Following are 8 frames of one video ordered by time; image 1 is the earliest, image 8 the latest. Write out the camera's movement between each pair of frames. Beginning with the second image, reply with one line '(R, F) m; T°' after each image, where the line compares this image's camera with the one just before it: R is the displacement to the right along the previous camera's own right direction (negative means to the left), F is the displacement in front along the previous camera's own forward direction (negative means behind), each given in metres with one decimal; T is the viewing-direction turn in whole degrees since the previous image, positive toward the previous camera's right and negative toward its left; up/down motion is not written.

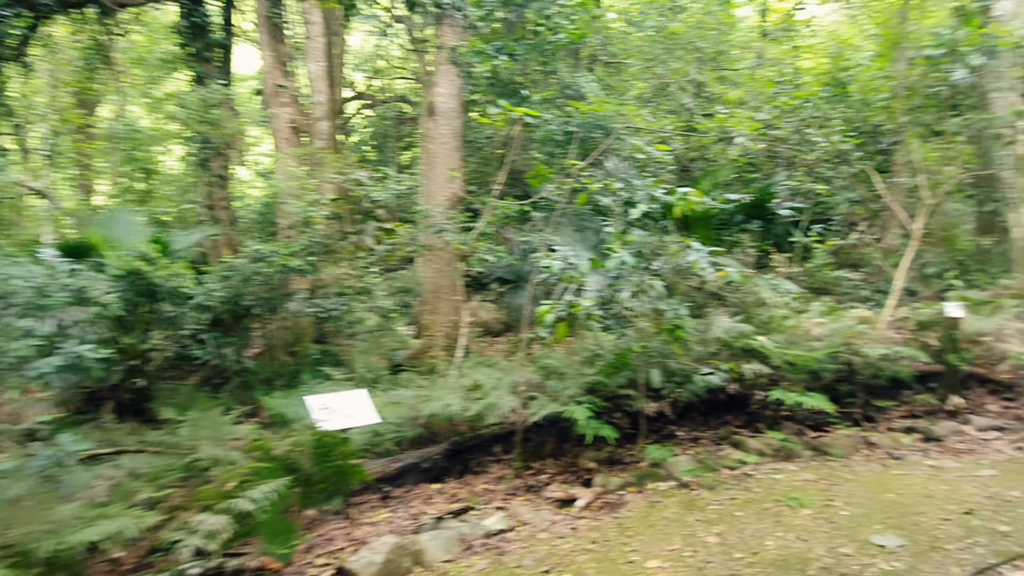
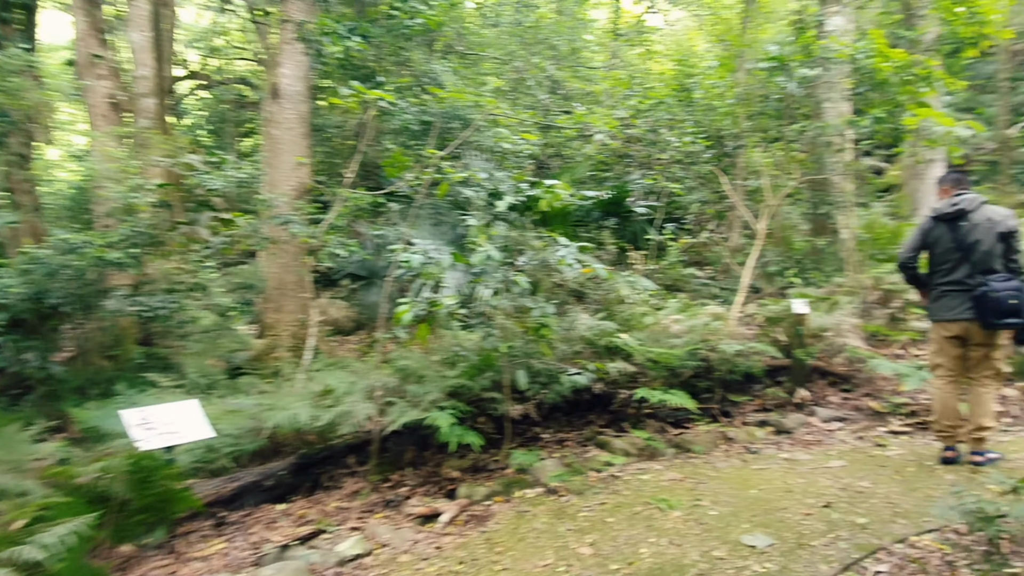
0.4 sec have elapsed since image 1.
(0.0, +0.4) m; +12°
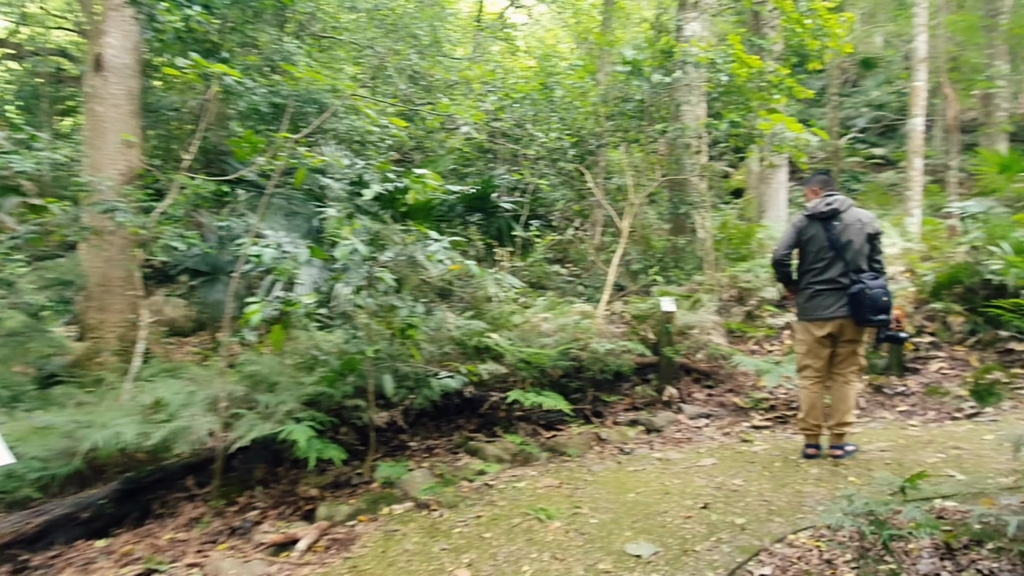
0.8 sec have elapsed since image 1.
(-0.1, +0.3) m; +11°
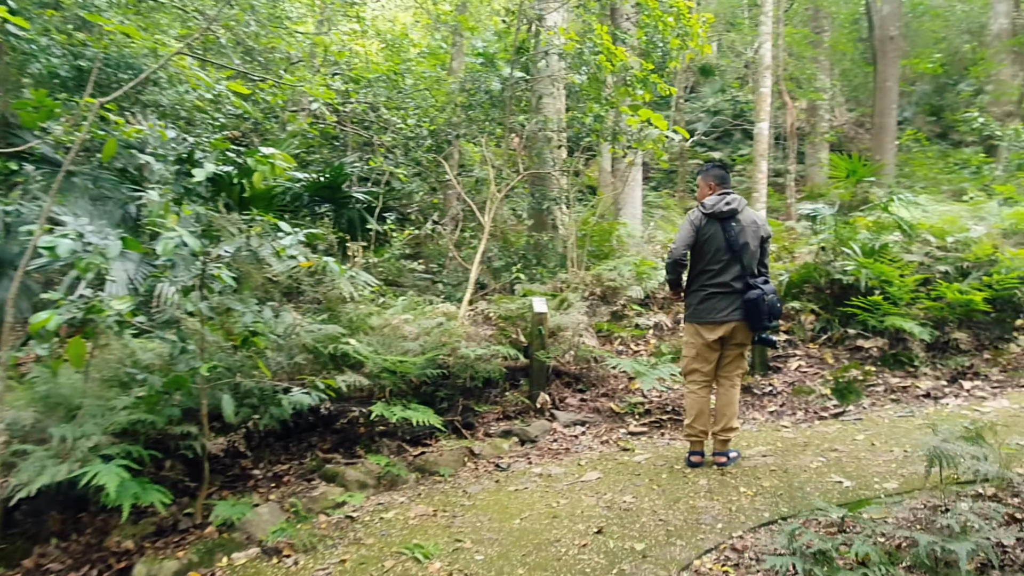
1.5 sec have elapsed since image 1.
(-0.1, +0.5) m; +12°
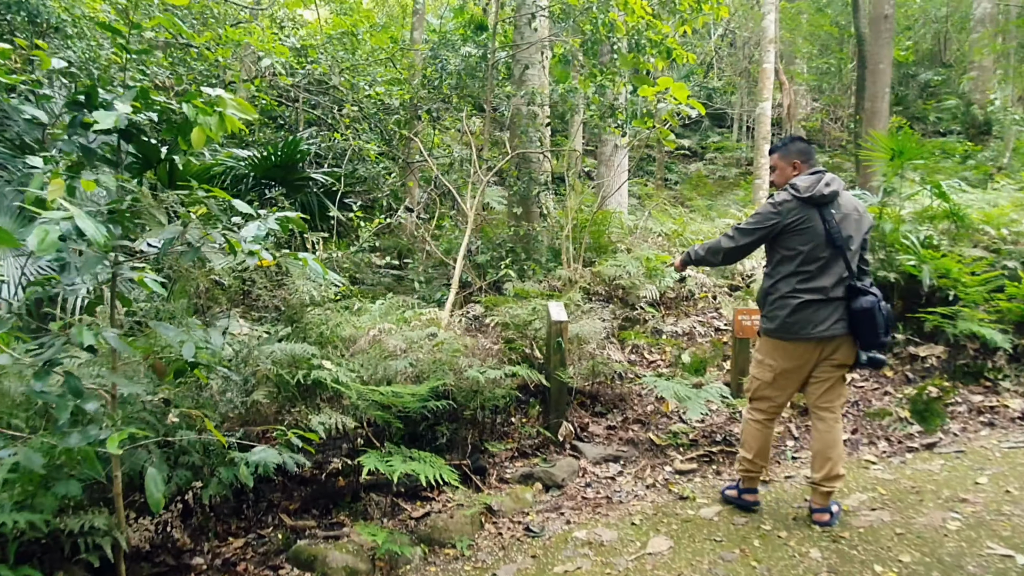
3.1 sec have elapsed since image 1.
(-0.4, +1.2) m; +5°
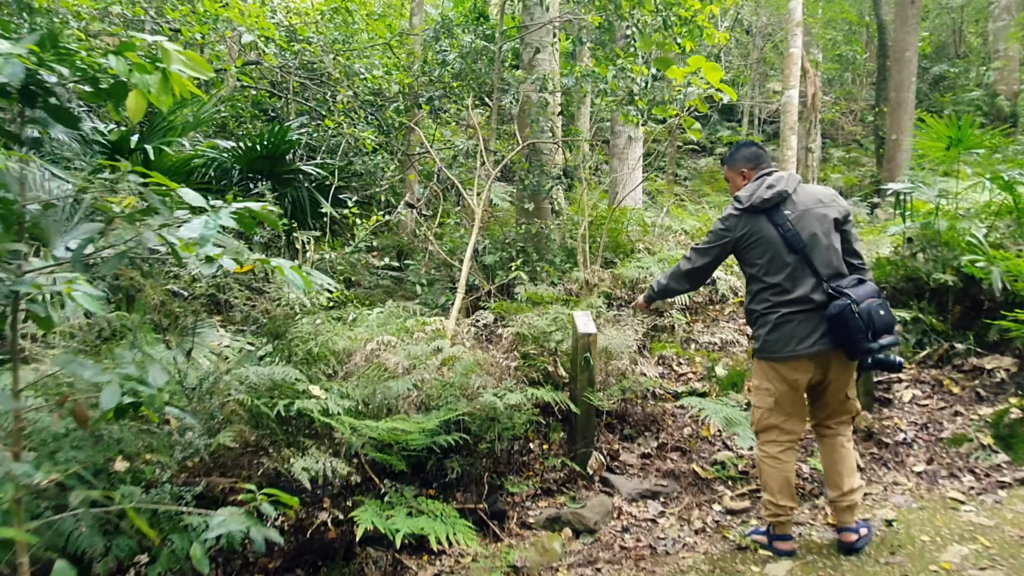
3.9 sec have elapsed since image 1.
(-0.1, +0.6) m; 0°
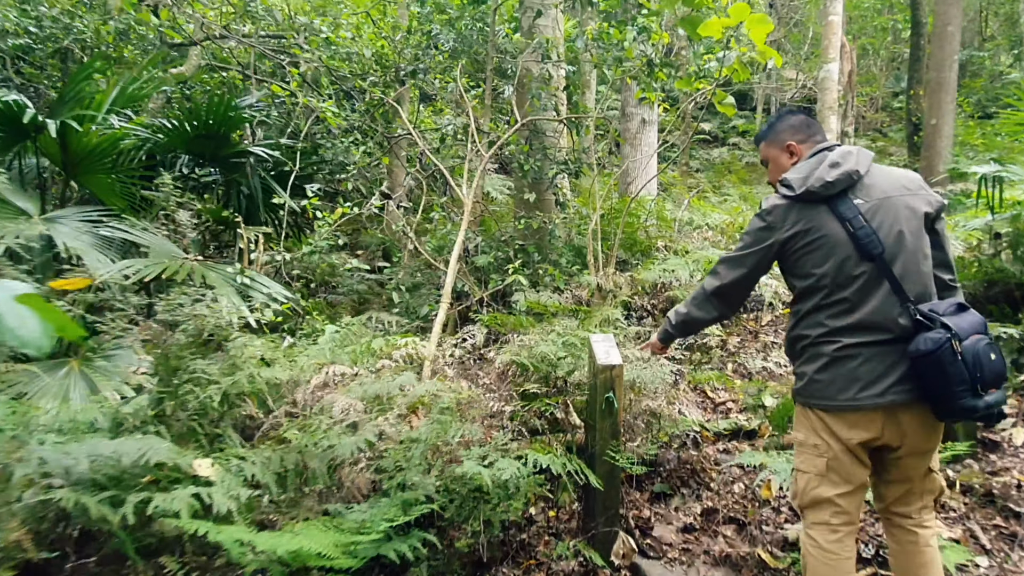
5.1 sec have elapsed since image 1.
(0.0, +1.1) m; 0°
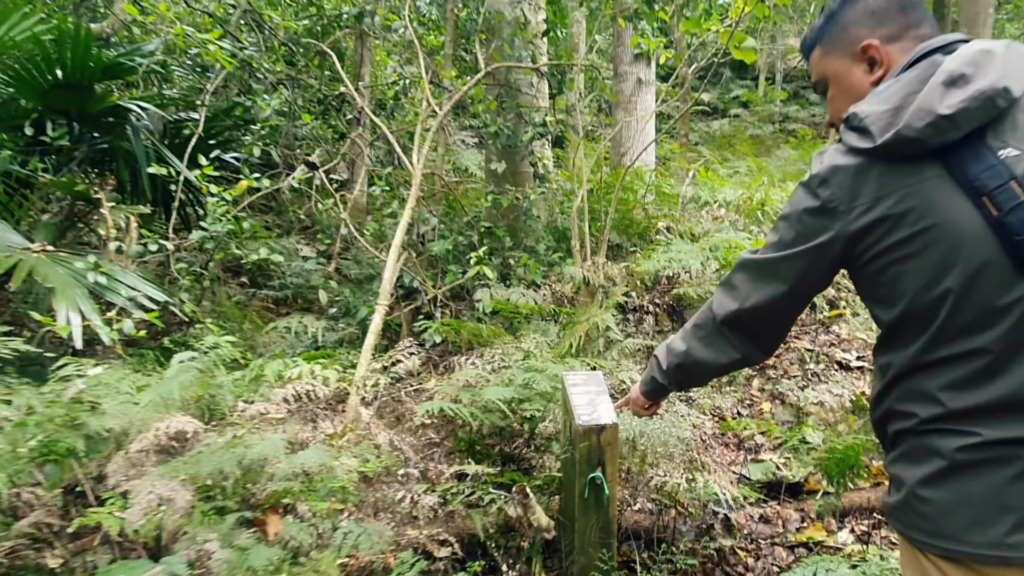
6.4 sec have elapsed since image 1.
(+0.2, +1.1) m; +1°
